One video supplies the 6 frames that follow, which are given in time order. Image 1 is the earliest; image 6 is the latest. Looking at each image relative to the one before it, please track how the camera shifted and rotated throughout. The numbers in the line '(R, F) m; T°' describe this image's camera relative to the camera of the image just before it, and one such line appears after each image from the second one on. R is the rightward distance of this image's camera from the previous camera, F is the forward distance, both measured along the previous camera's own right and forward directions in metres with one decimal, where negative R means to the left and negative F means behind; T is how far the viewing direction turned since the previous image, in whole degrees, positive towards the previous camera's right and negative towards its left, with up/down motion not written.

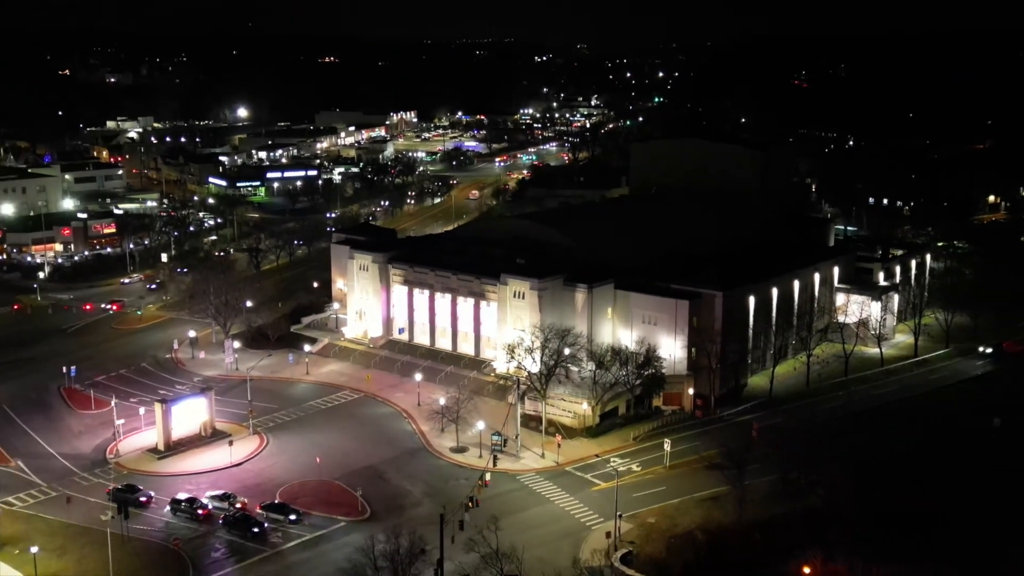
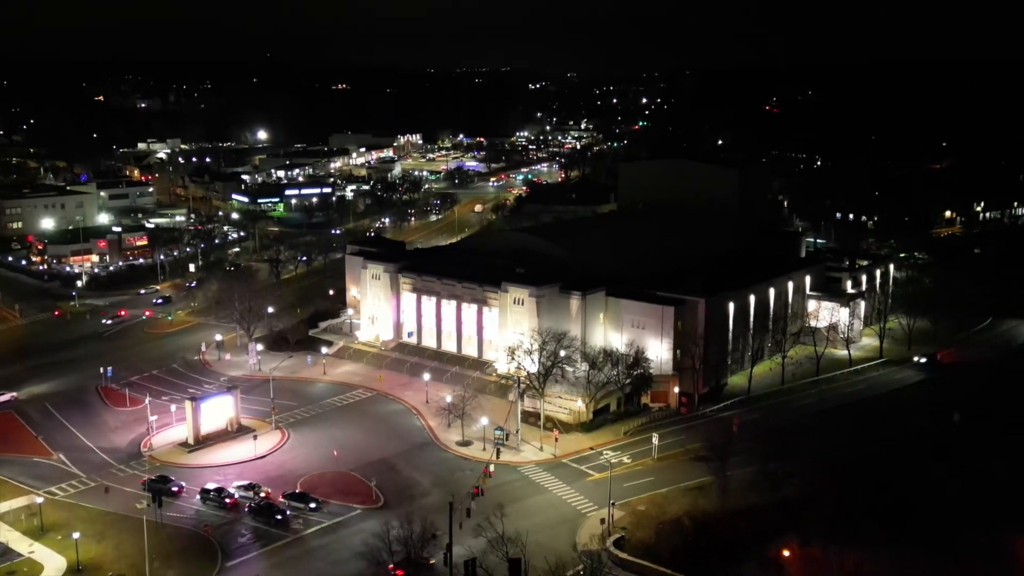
(+0.5, -1.7) m; -1°
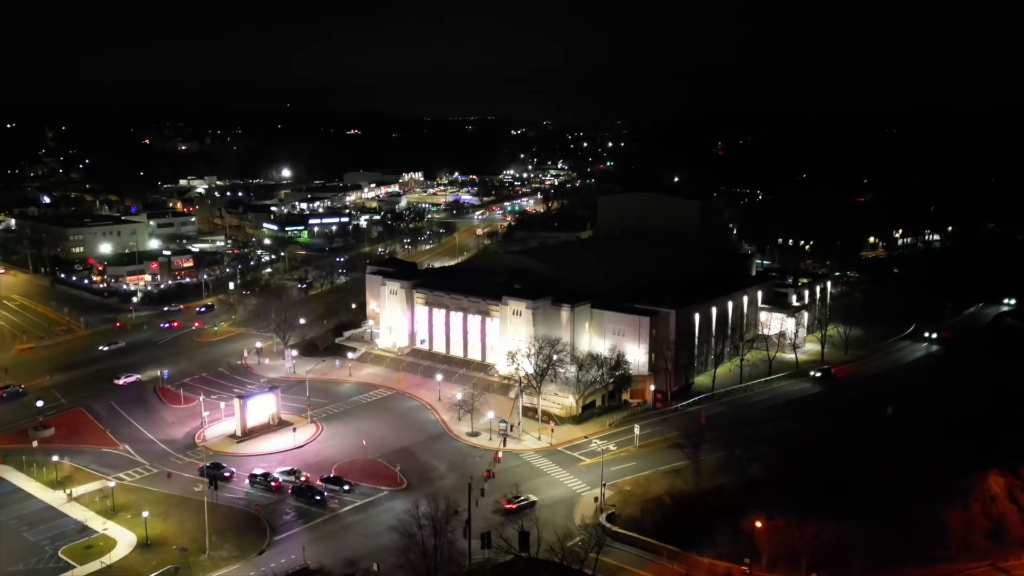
(+0.7, -3.6) m; -1°
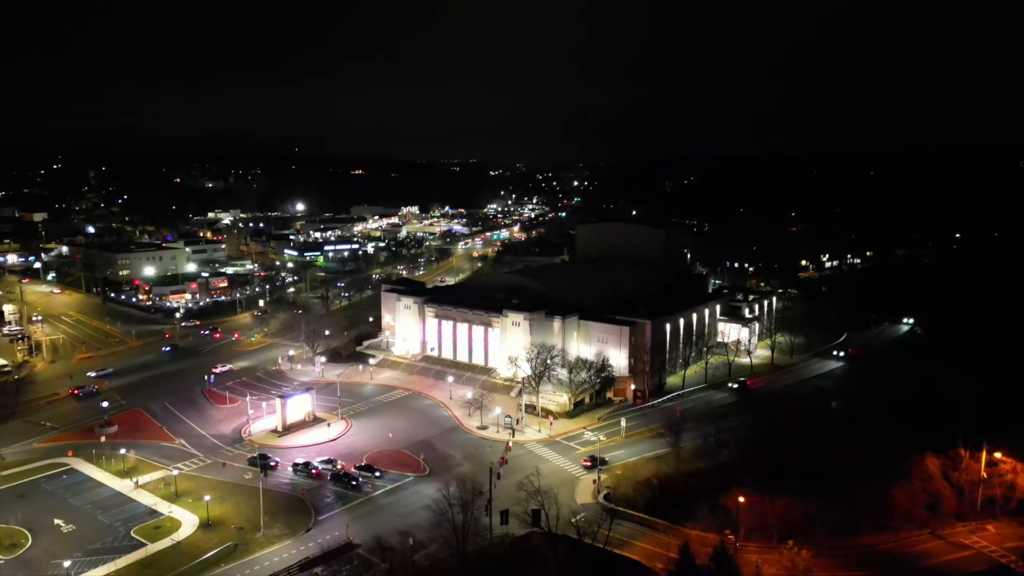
(-0.9, -4.3) m; +1°
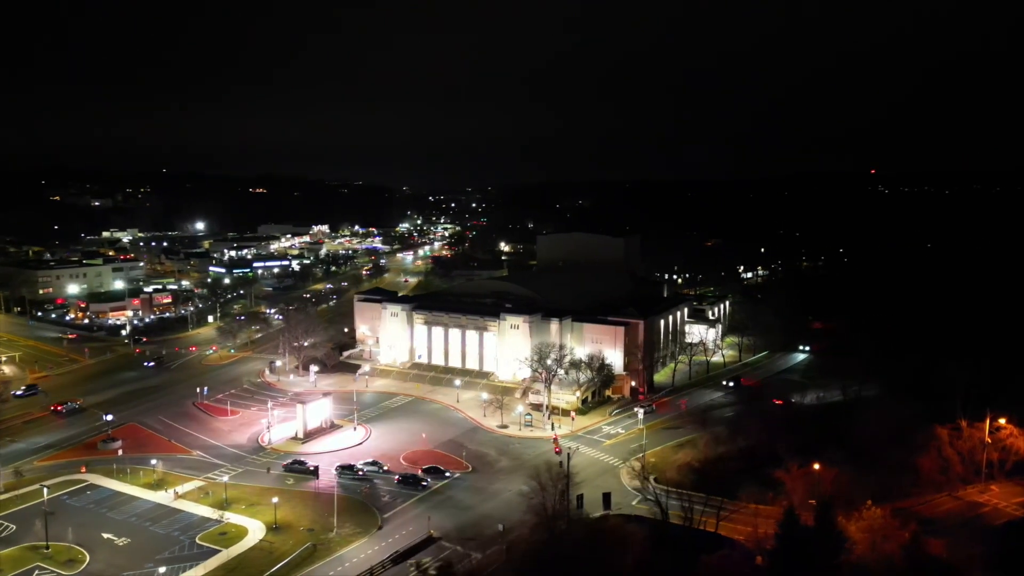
(-7.4, -0.3) m; +9°
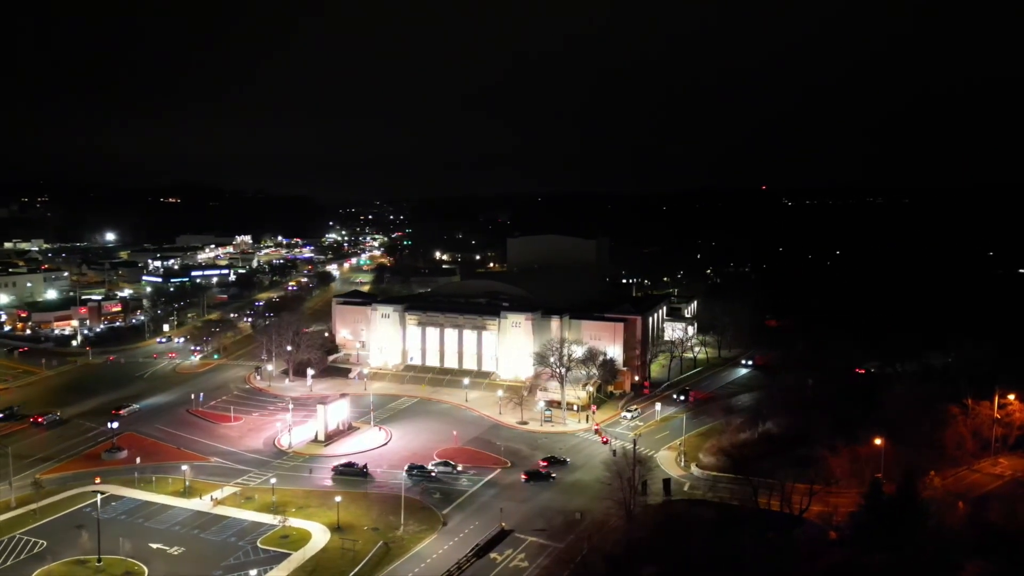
(-6.1, +0.8) m; +7°
